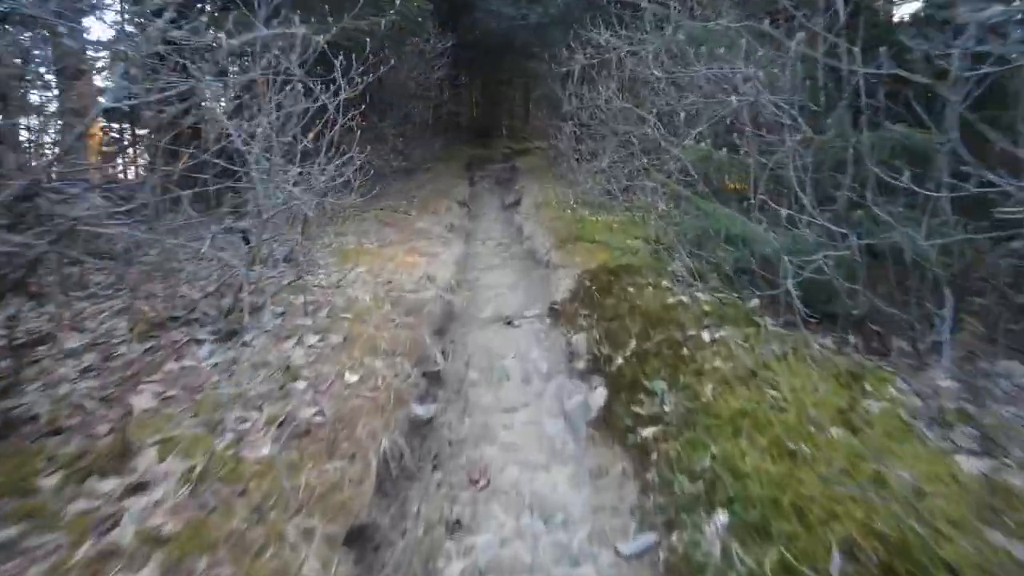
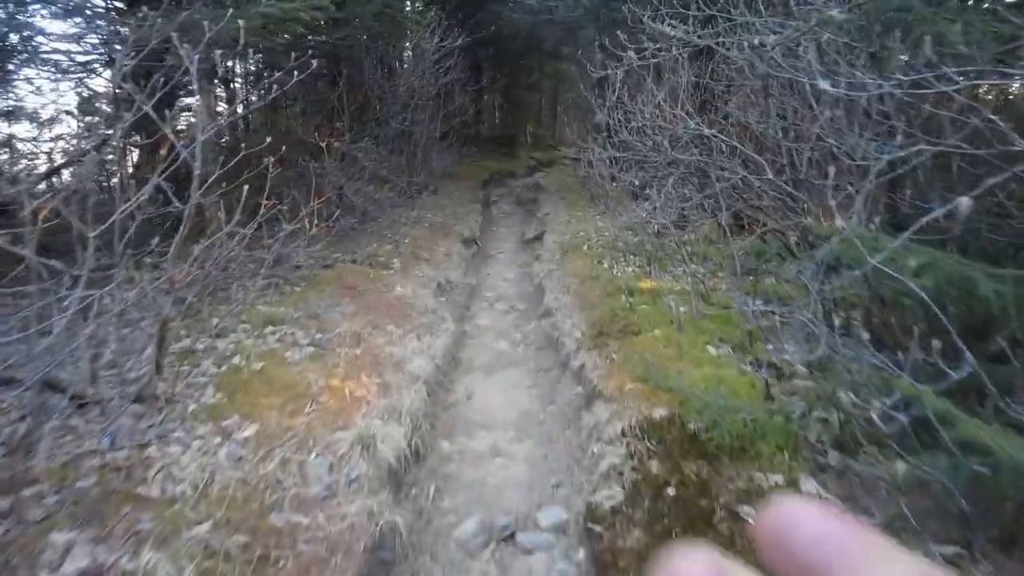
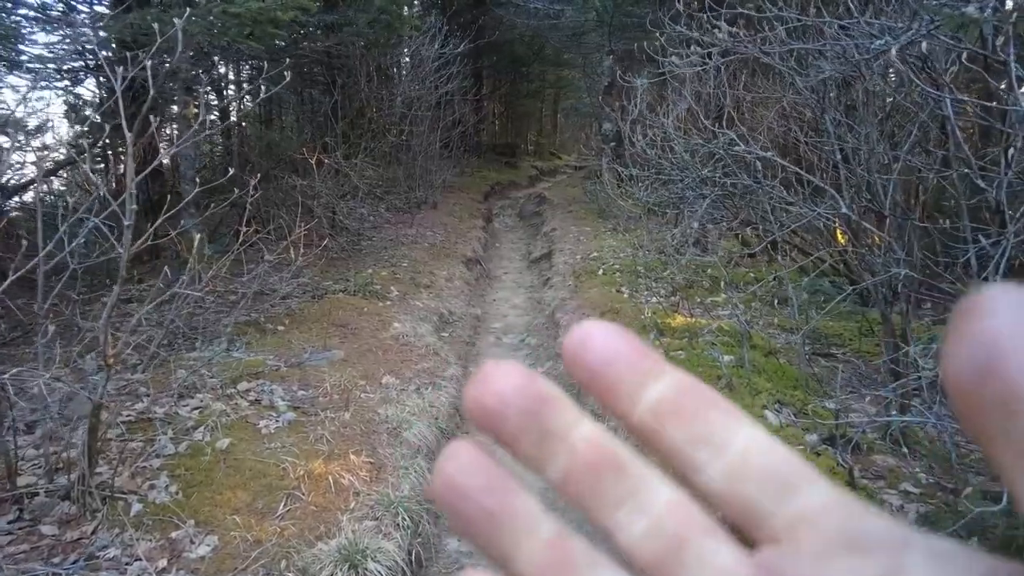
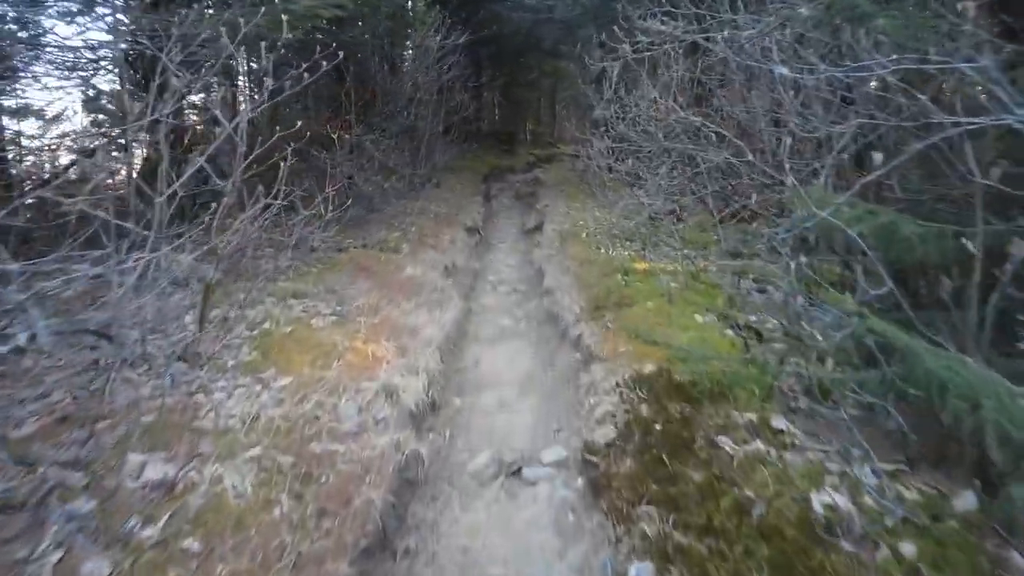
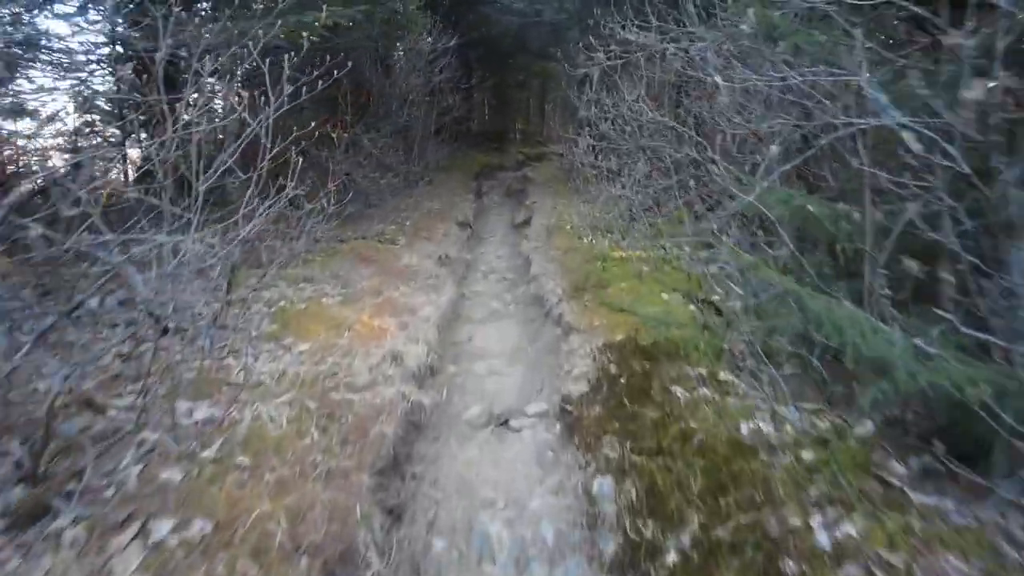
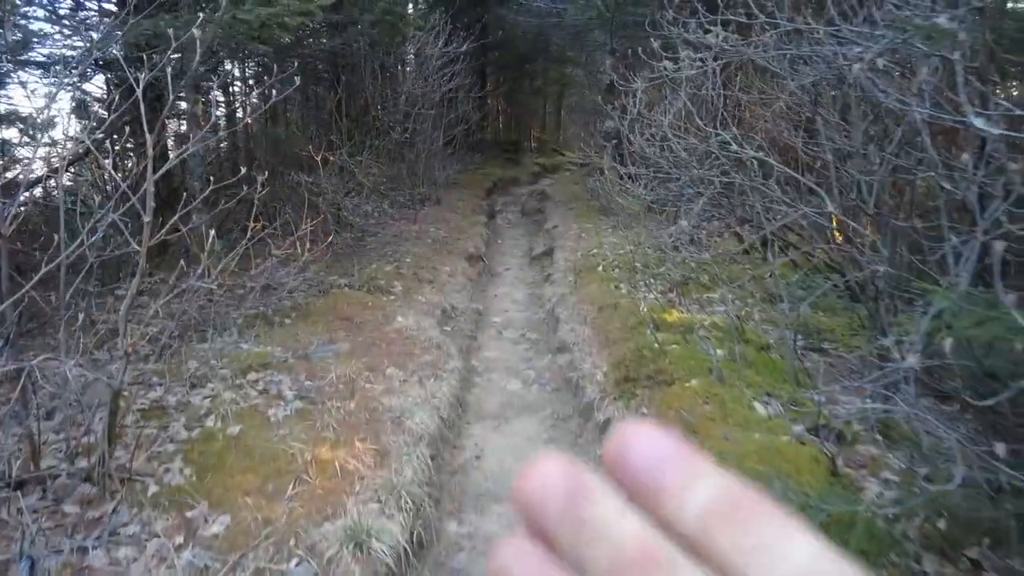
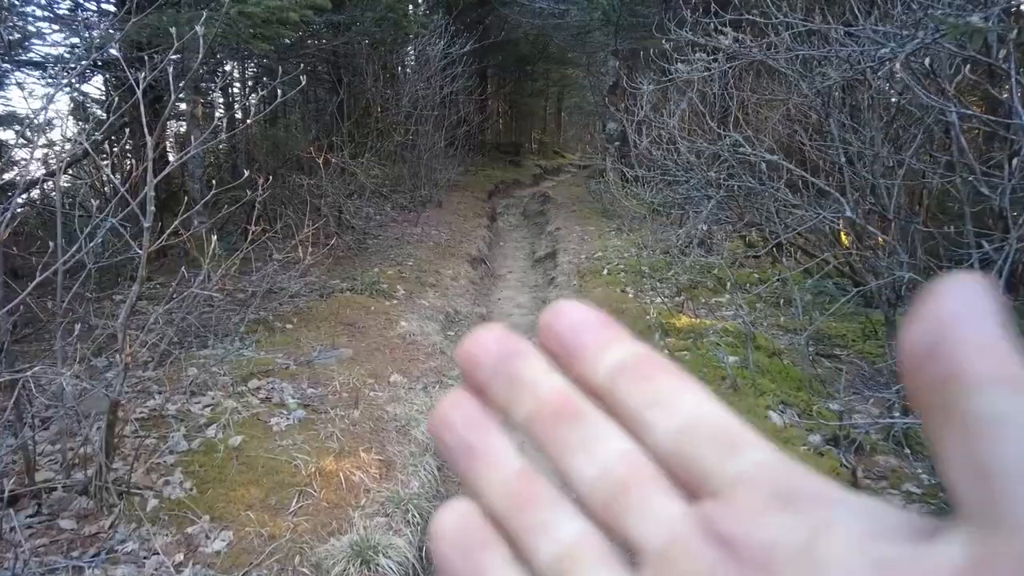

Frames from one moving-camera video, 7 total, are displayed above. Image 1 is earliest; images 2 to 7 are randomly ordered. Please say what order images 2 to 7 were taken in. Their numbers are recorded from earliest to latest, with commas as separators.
5, 4, 2, 6, 7, 3
